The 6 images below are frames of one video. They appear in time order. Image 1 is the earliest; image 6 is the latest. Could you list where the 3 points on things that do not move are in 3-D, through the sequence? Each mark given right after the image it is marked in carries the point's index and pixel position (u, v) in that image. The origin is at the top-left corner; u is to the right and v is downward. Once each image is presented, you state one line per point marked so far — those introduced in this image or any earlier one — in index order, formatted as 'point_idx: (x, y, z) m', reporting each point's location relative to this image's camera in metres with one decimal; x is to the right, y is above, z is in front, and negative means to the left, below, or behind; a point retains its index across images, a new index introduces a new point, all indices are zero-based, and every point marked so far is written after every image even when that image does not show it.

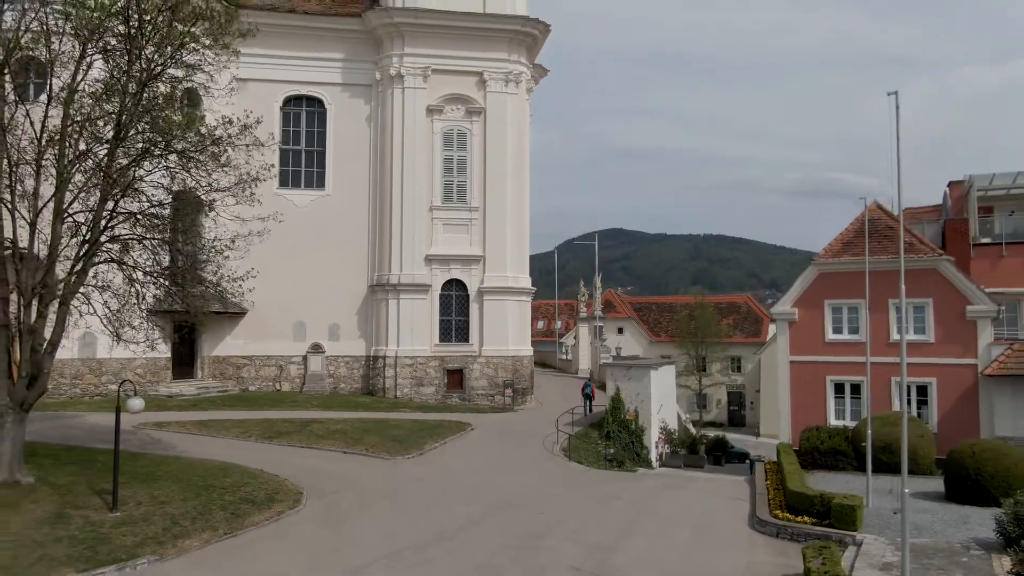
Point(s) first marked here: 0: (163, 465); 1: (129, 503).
0: (-7.8, -4.0, +17.4) m
1: (-7.3, -4.1, +14.9) m
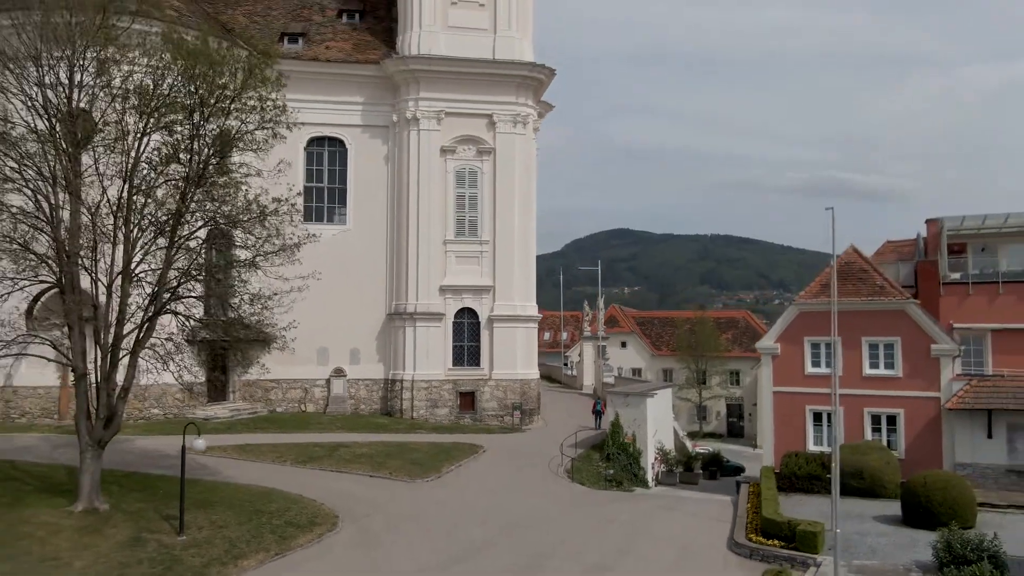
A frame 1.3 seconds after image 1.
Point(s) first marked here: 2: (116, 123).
0: (-7.6, -5.2, +19.8) m
1: (-7.1, -5.3, +17.3) m
2: (-9.0, +3.8, +17.8) m
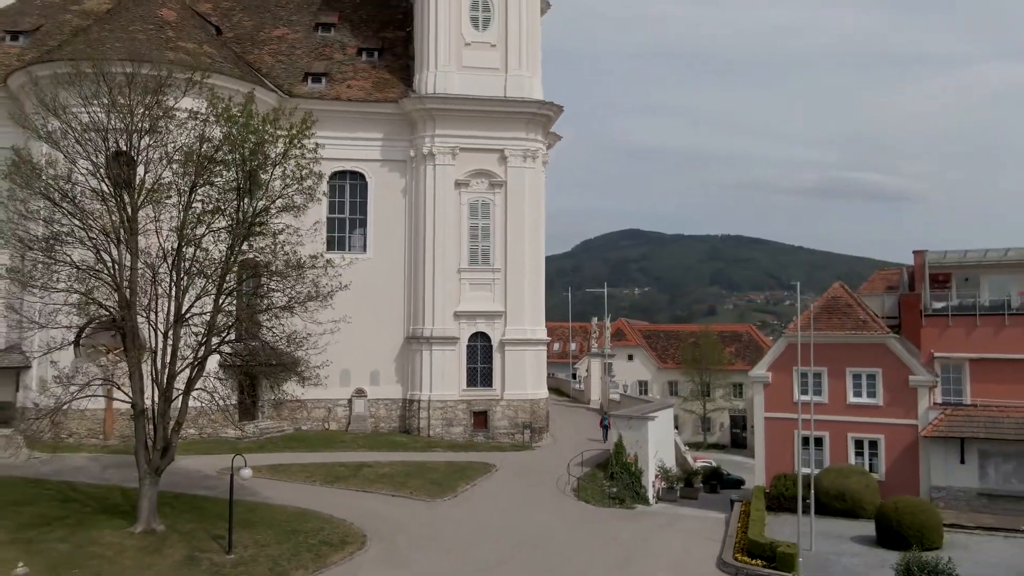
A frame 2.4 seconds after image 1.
0: (-7.3, -6.3, +22.0) m
1: (-6.8, -6.5, +19.5) m
2: (-8.8, +2.6, +20.0) m
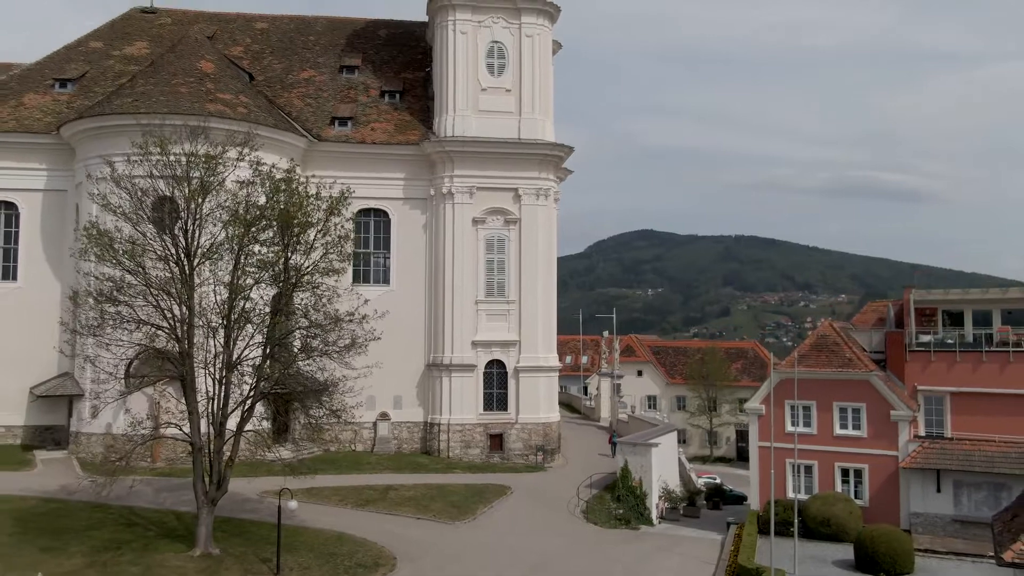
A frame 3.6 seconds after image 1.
0: (-6.8, -7.8, +24.6) m
1: (-6.4, -8.0, +22.1) m
2: (-8.4, +1.1, +22.6) m
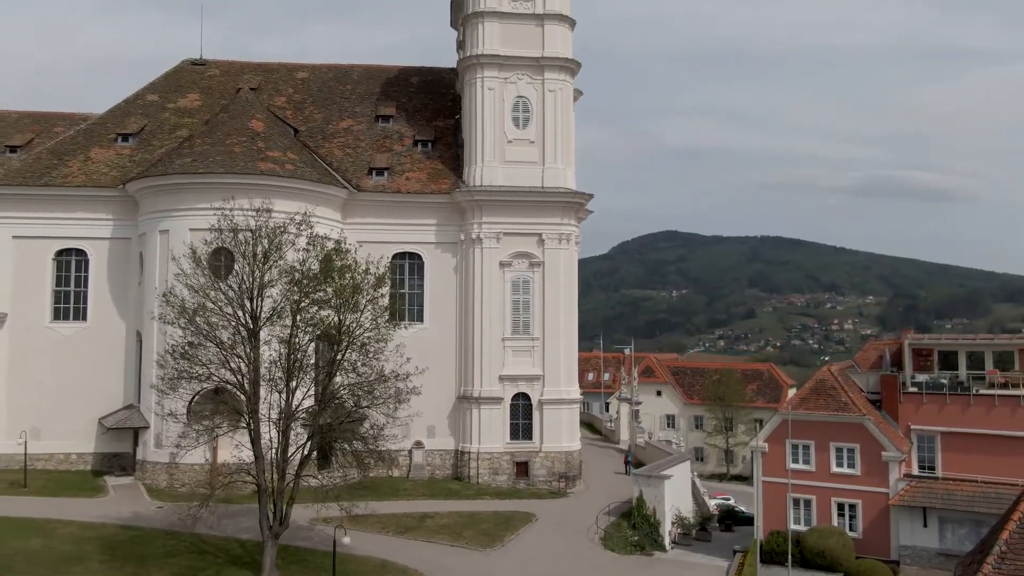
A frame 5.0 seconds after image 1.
0: (-5.9, -9.8, +27.8) m
1: (-5.6, -10.0, +25.3) m
2: (-7.6, -0.9, +25.9) m
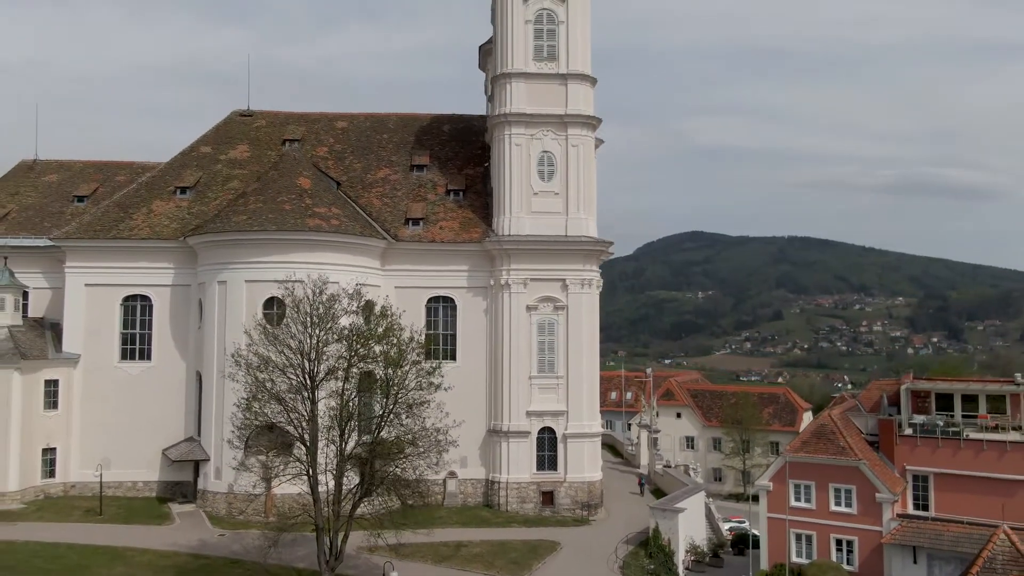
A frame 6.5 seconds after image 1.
0: (-4.8, -12.3, +31.4) m
1: (-4.6, -12.4, +28.8) m
2: (-6.6, -3.3, +29.5) m
